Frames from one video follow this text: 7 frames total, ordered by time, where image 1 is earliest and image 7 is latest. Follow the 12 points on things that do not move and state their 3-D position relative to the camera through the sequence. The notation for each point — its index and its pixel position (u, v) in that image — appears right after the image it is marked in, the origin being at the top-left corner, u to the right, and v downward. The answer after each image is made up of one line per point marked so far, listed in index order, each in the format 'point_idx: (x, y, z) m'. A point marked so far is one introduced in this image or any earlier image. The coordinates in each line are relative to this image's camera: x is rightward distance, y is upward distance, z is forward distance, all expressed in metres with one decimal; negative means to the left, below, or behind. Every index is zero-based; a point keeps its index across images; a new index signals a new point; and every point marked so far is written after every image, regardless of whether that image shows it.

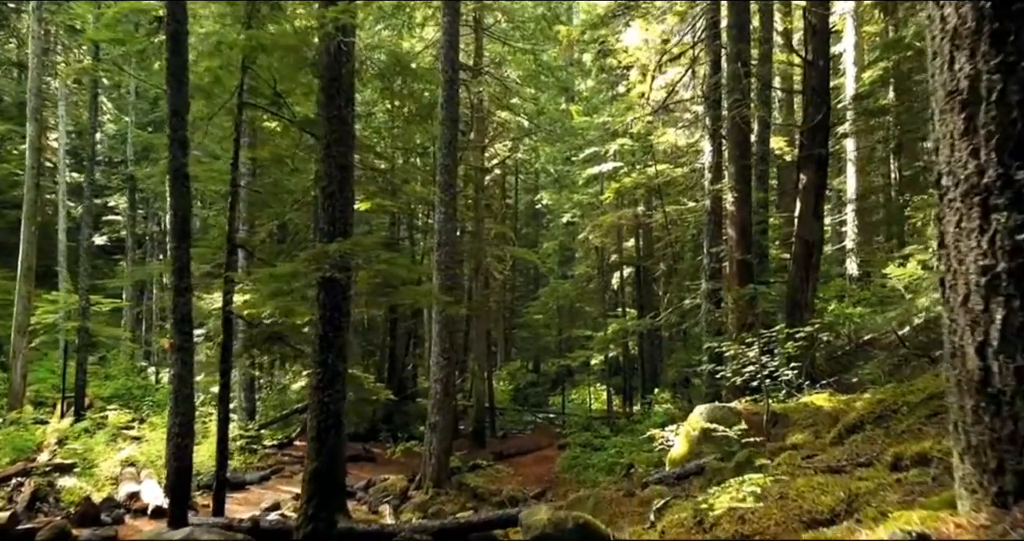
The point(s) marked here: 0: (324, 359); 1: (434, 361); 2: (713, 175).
0: (-1.8, -0.9, +7.2) m
1: (-1.6, -1.9, +15.1) m
2: (+3.9, +1.9, +14.3) m
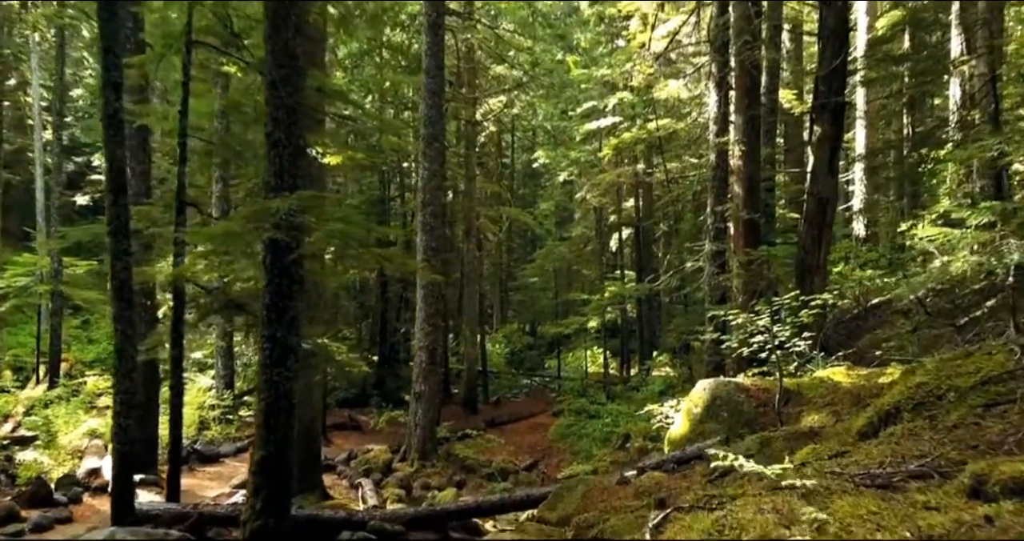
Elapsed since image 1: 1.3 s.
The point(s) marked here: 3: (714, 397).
0: (-2.0, -0.5, +6.2) m
1: (-1.8, -1.1, +14.3) m
2: (+3.7, +2.6, +13.2) m
3: (+2.2, -1.4, +7.9) m
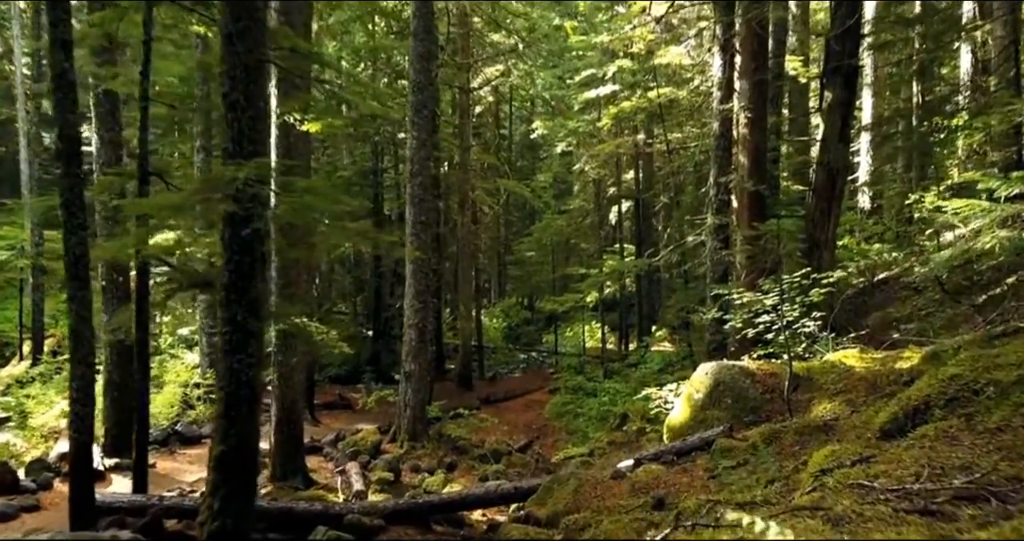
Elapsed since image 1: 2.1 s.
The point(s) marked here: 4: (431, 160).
0: (-2.2, -0.4, +5.7) m
1: (-1.9, -0.7, +13.7) m
2: (+3.6, +3.0, +12.5) m
3: (+2.0, -1.1, +7.3) m
4: (-1.5, +2.1, +13.8) m
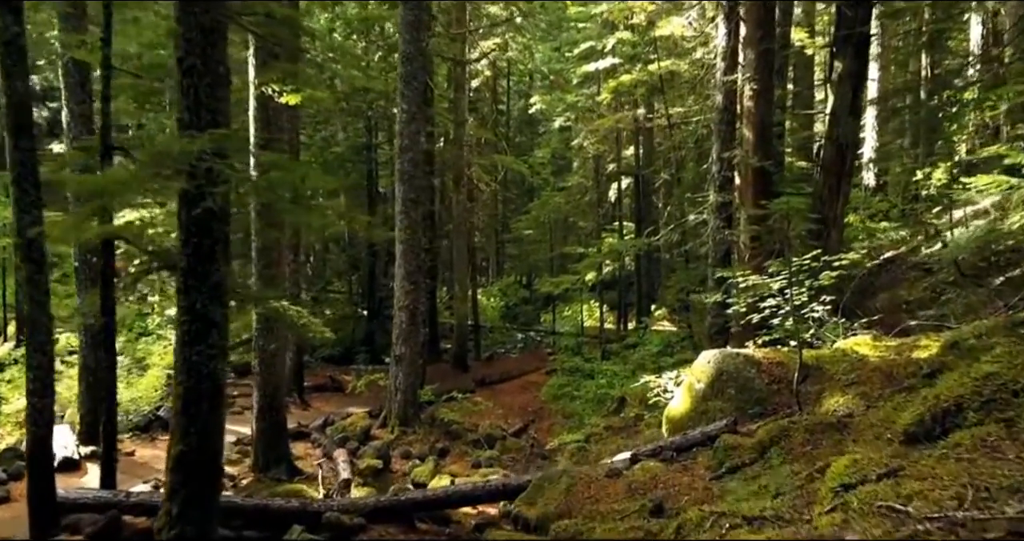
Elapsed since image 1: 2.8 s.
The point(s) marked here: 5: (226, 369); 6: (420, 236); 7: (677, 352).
0: (-2.3, -0.2, +5.2) m
1: (-2.0, -0.3, +13.2) m
2: (+3.5, +3.3, +11.9) m
3: (+1.9, -0.9, +6.8) m
4: (-1.6, +2.4, +13.2) m
5: (-2.1, -0.7, +5.3) m
6: (-1.7, +0.6, +13.3) m
7: (+3.5, -1.7, +15.6) m
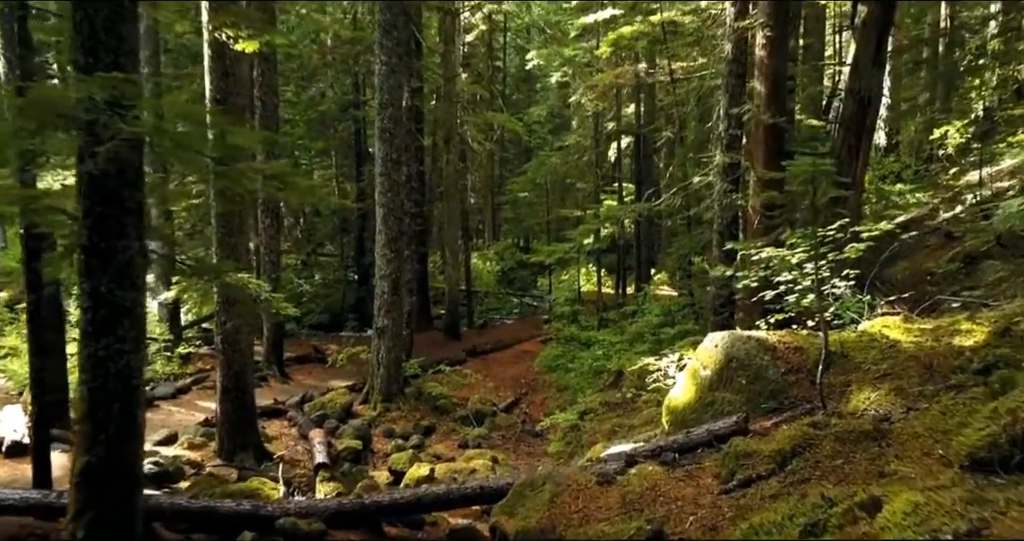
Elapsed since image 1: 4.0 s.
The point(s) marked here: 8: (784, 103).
0: (-2.4, -0.1, +4.3) m
1: (-2.2, +0.3, +12.3) m
2: (+3.3, +3.8, +10.8) m
3: (+1.8, -0.7, +6.0) m
4: (-1.8, +3.0, +12.2) m
5: (-2.2, -0.6, +4.5) m
6: (-1.8, +1.2, +12.3) m
7: (+3.3, -1.0, +14.8) m
8: (+3.7, +2.3, +9.9) m
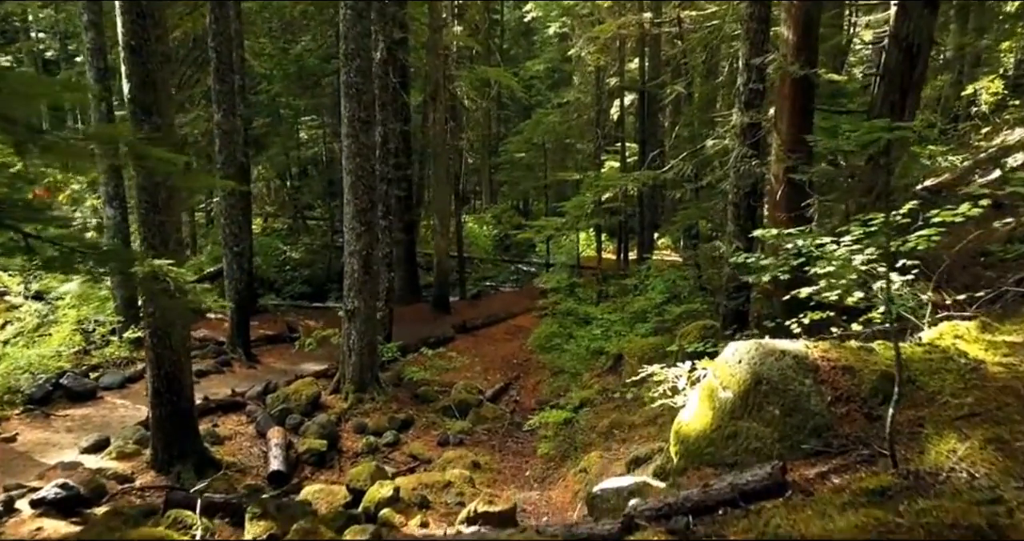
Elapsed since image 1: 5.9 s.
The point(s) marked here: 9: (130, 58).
0: (-2.7, -0.2, +2.9) m
1: (-2.4, +0.6, +10.9) m
2: (+3.1, +4.1, +9.2) m
3: (+1.6, -0.7, +4.6) m
4: (-2.0, +3.4, +10.6) m
5: (-2.5, -0.6, +3.1) m
6: (-2.0, +1.6, +10.8) m
7: (+3.1, -0.5, +13.4) m
8: (+3.4, +2.5, +8.3) m
9: (-3.8, +2.1, +7.3) m
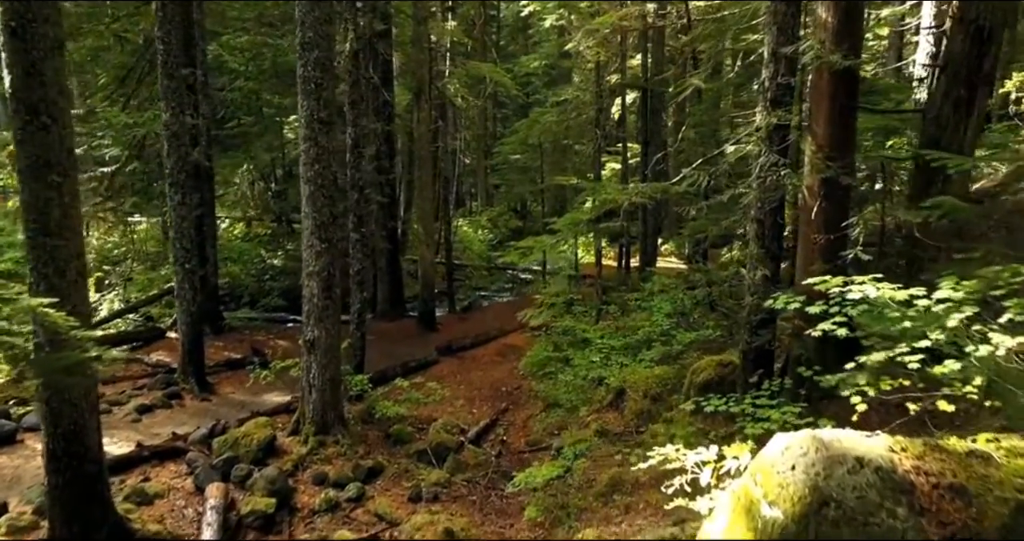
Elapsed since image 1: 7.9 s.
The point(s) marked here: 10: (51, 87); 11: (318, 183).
0: (-2.9, -0.5, +1.4) m
1: (-2.6, +0.3, +9.4) m
2: (+2.9, +3.8, +7.7) m
3: (+1.4, -1.0, +3.2) m
4: (-2.2, +3.1, +9.1) m
5: (-2.7, -1.0, +1.6) m
6: (-2.2, +1.3, +9.4) m
7: (+3.0, -0.8, +11.9) m
8: (+3.3, +2.2, +6.8) m
9: (-4.0, +1.8, +5.9) m
10: (-3.8, +1.5, +6.0) m
11: (-2.4, +1.1, +9.3) m
